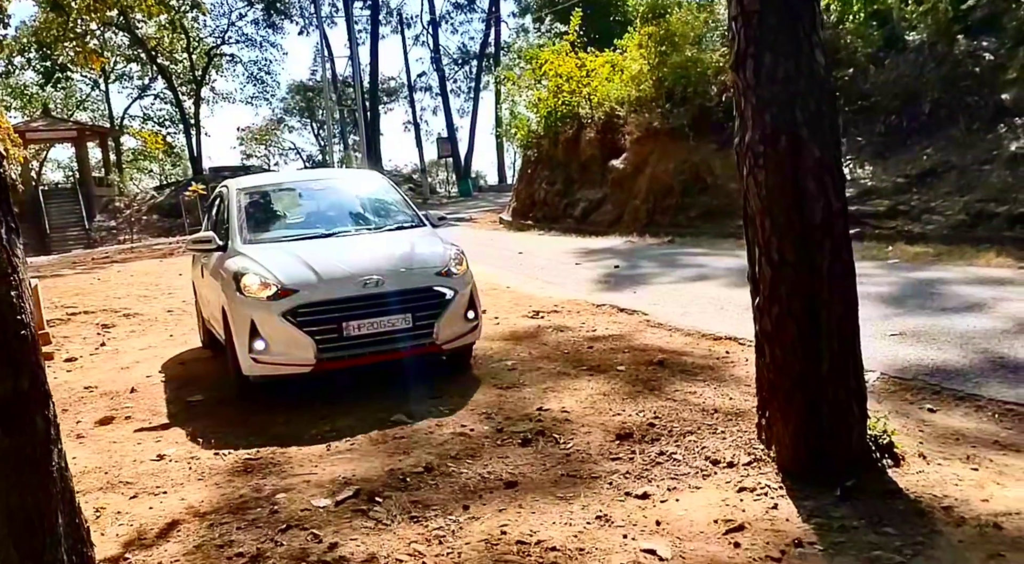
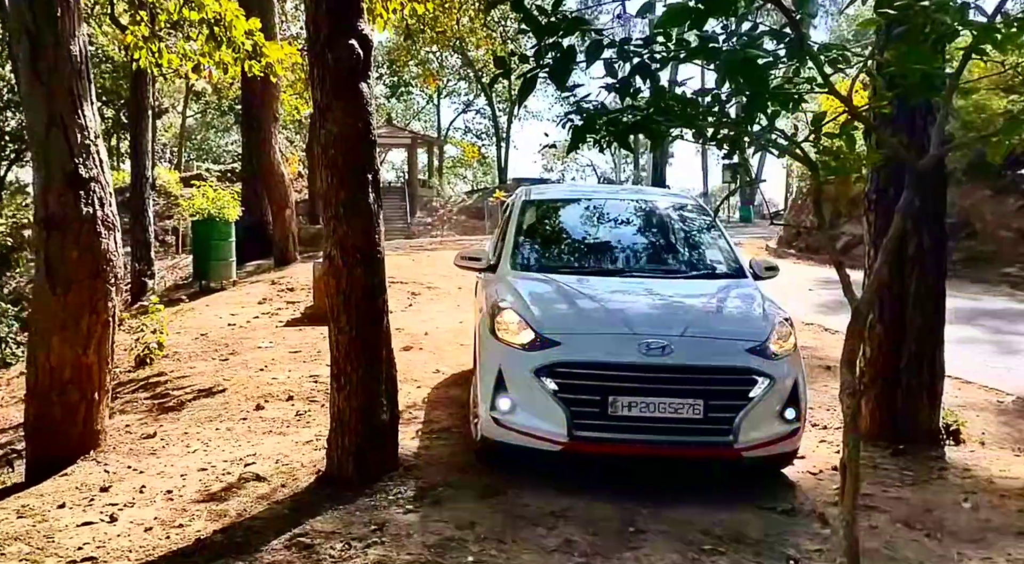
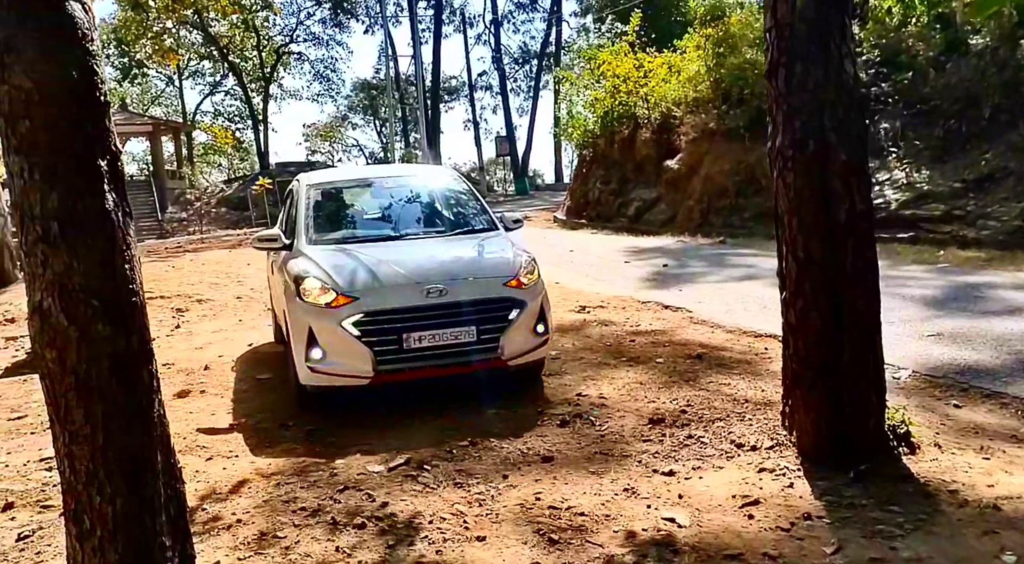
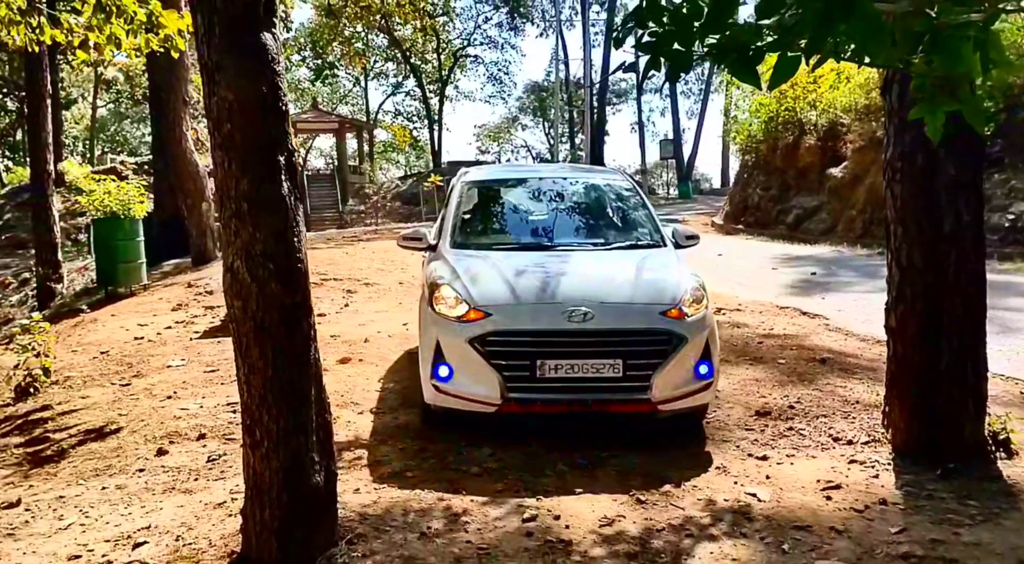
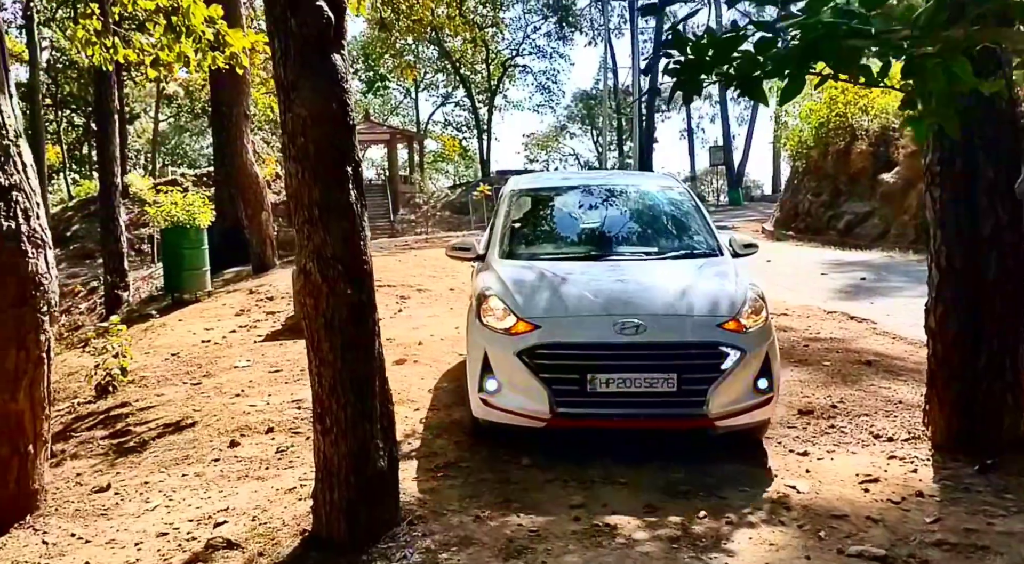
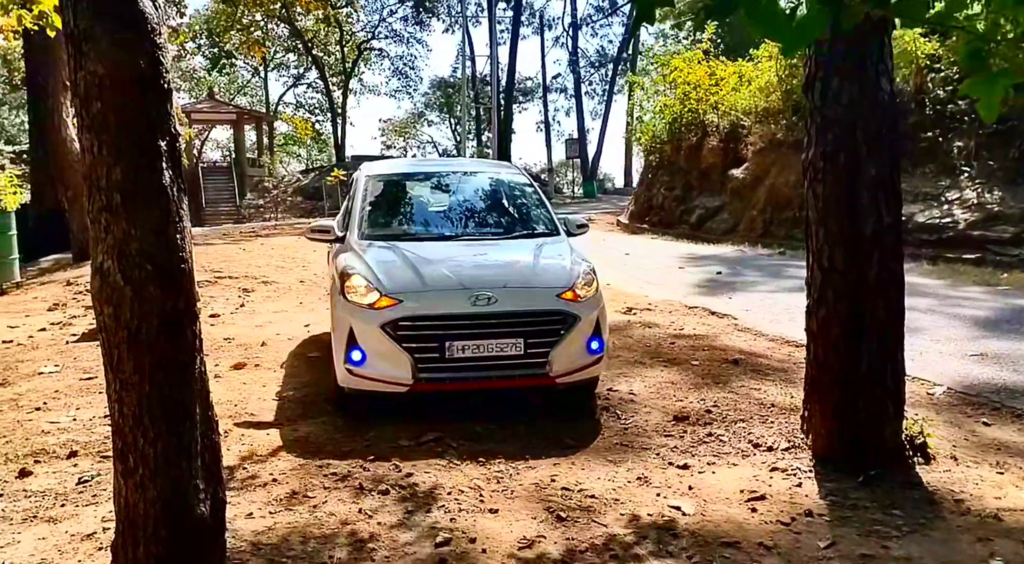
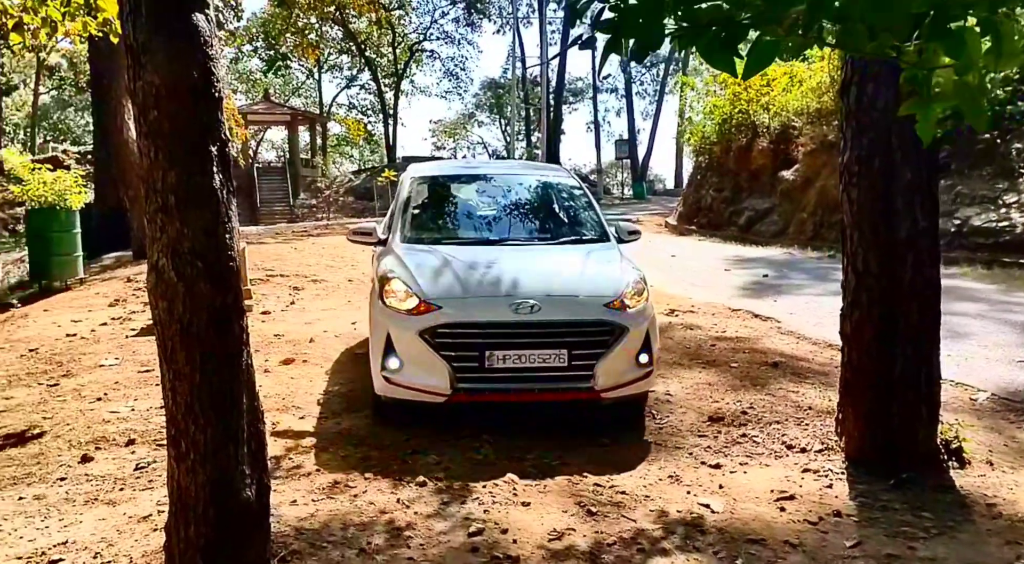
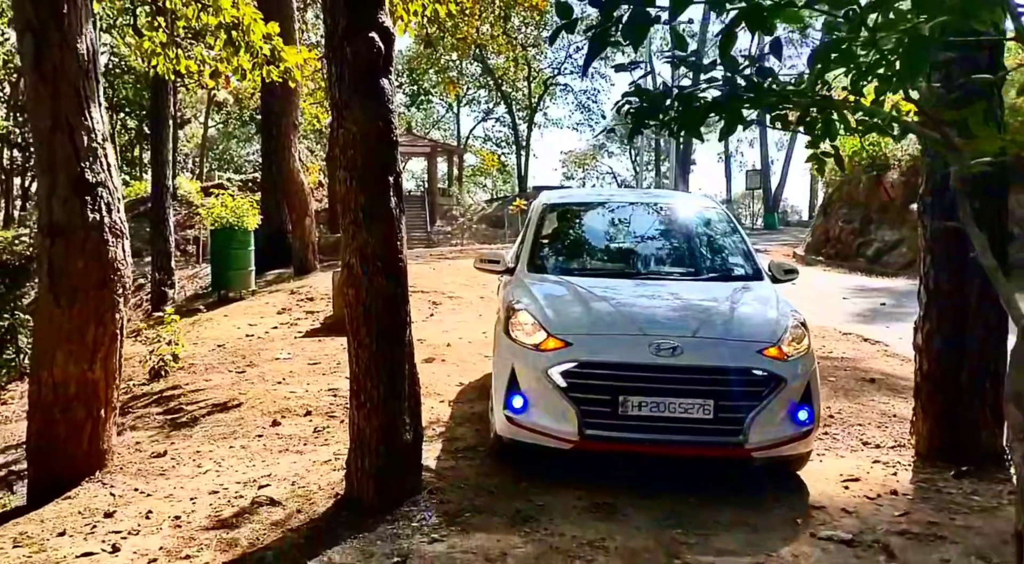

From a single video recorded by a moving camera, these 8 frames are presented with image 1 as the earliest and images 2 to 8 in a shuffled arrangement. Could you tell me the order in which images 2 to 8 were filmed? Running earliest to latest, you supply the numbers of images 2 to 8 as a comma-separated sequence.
3, 6, 7, 4, 5, 8, 2
